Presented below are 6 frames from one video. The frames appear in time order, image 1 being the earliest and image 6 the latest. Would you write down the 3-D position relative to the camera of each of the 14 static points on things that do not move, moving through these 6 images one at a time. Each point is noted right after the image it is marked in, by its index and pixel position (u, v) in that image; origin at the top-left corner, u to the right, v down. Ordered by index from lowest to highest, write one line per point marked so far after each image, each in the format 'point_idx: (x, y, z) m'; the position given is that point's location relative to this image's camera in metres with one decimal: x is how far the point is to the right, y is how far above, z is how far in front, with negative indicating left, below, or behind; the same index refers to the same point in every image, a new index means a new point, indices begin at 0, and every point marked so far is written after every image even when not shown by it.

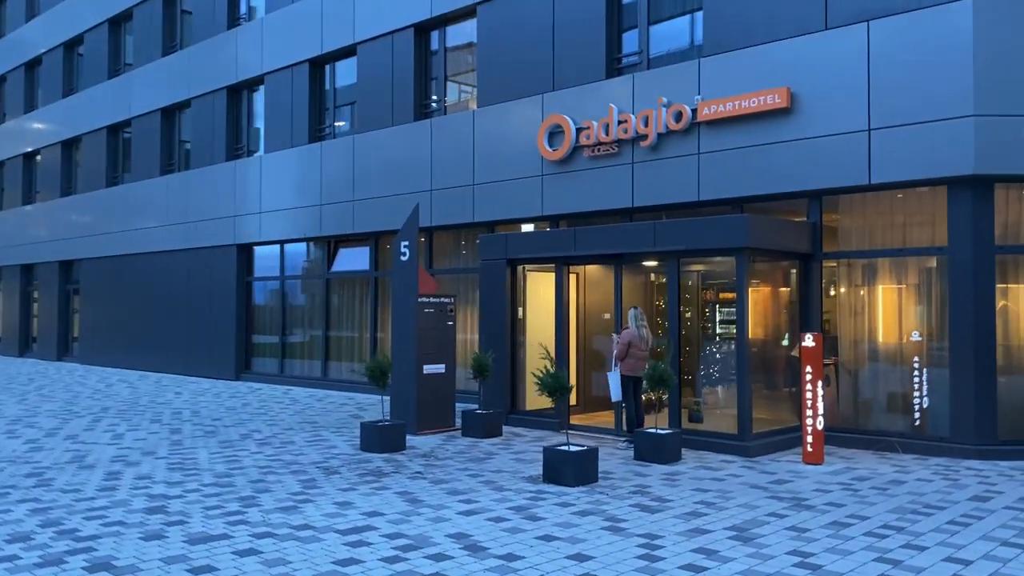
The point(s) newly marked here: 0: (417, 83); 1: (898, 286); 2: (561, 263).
0: (-1.9, +4.0, +17.6) m
1: (+5.0, 0.0, +11.6) m
2: (+0.8, +0.4, +12.9) m
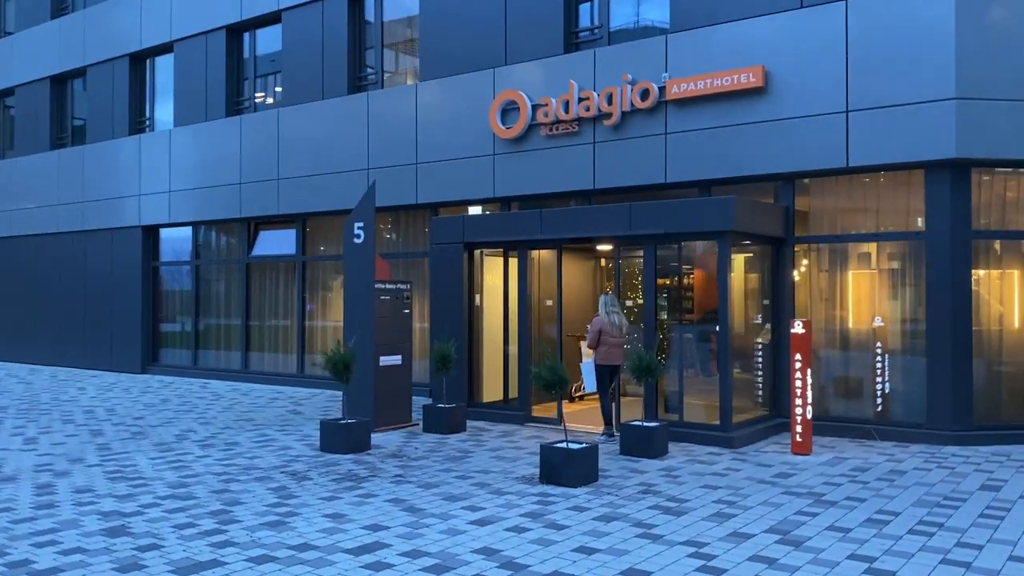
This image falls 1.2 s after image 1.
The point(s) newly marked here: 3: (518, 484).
0: (-3.0, +4.3, +16.5) m
1: (+4.6, +0.2, +11.5) m
2: (+0.2, +0.6, +12.2) m
3: (+0.1, -1.8, +8.2) m
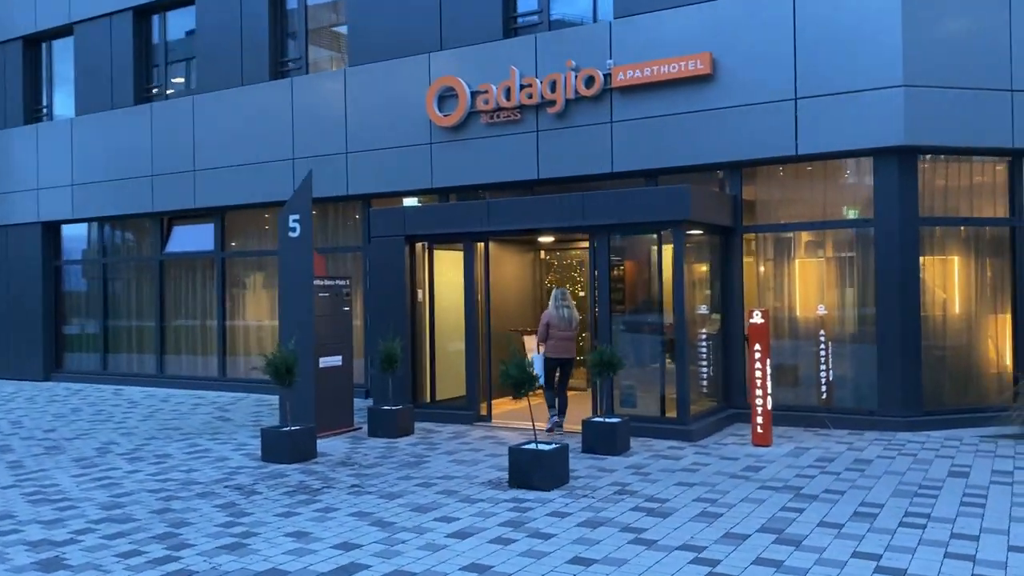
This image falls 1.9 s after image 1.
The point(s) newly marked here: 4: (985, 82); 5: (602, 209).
0: (-4.2, +4.4, +15.7) m
1: (+3.9, +0.4, +11.5) m
2: (-0.5, +0.7, +11.8) m
3: (-0.2, -1.8, +7.7) m
4: (+5.7, +2.5, +10.7) m
5: (+1.1, +0.9, +10.7) m
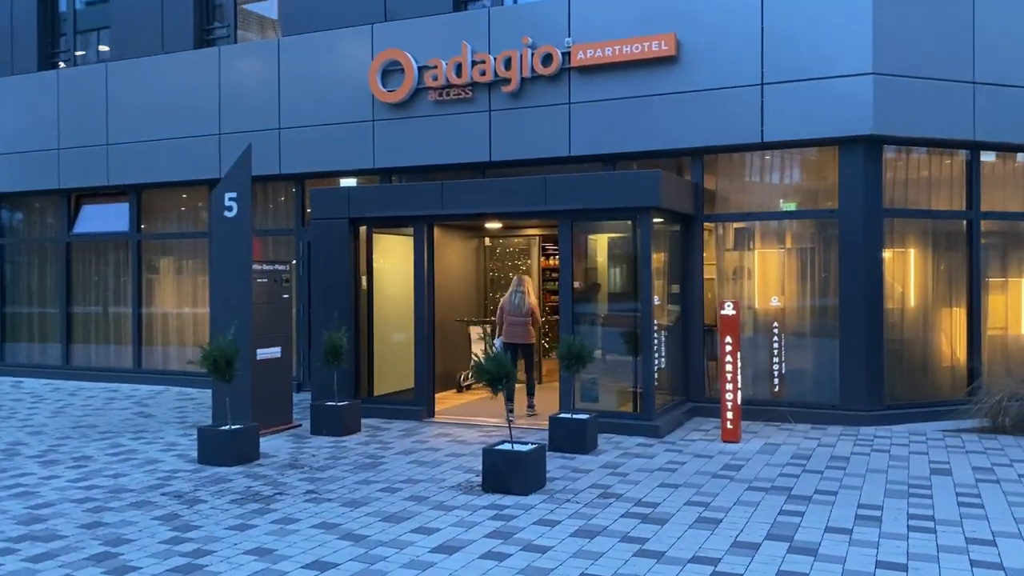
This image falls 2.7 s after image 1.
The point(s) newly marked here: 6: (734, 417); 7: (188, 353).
0: (-5.1, +4.6, +14.5) m
1: (+3.3, +0.5, +11.2) m
2: (-1.1, +0.8, +11.0) m
3: (-0.4, -1.6, +7.1) m
4: (+5.2, +2.6, +10.6) m
5: (+0.6, +1.1, +10.1) m
6: (+2.3, -1.4, +9.4) m
7: (-5.5, -1.1, +15.1) m
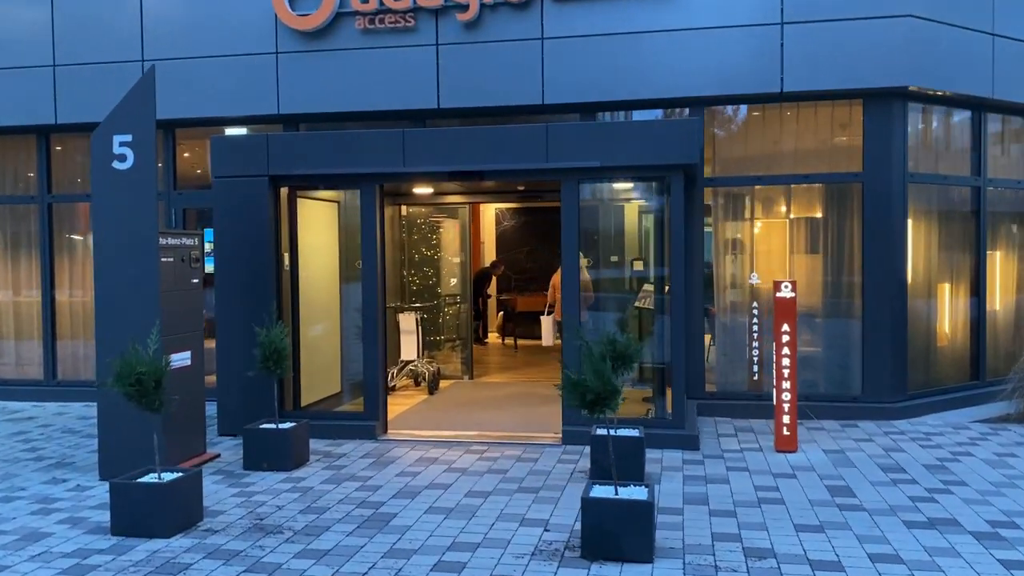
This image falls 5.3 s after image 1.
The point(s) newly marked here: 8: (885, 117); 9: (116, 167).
0: (-6.1, +4.8, +10.9) m
1: (+2.9, +0.7, +9.7) m
2: (-1.3, +1.0, +8.5) m
3: (+0.3, -1.5, +4.9) m
4: (+4.9, +2.8, +9.5) m
5: (+0.5, +1.3, +8.0) m
6: (+2.4, -1.2, +7.7) m
7: (-6.5, -0.9, +11.5) m
8: (+3.8, +1.8, +9.2) m
9: (-3.0, +0.9, +6.8) m
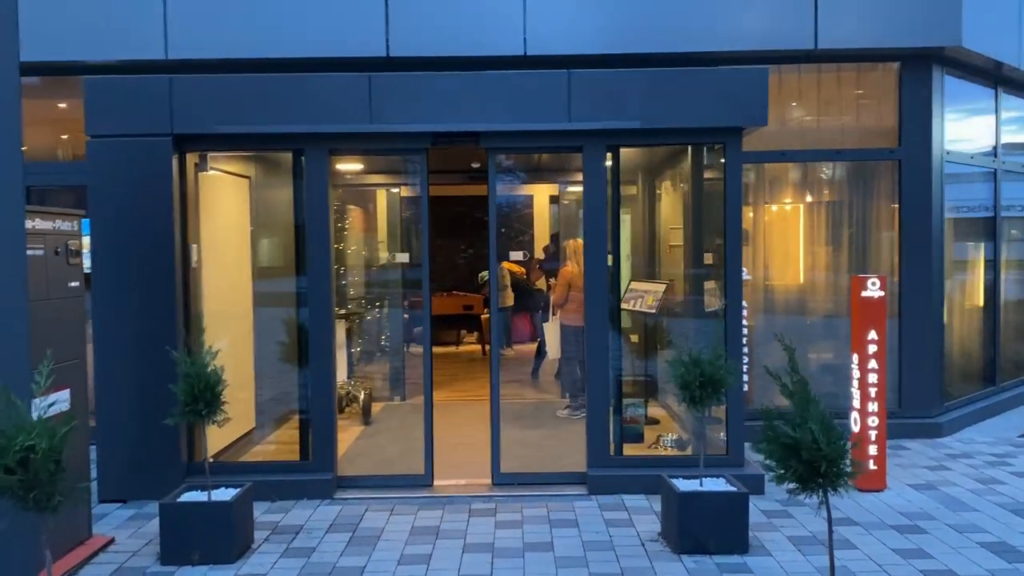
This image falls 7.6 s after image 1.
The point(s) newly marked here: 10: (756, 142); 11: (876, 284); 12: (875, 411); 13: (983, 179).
0: (-6.5, +4.8, +7.6) m
1: (+2.7, +0.8, +8.2) m
2: (-1.3, +1.0, +6.2) m
3: (+0.9, -1.6, +3.0) m
4: (+4.6, +2.9, +8.4) m
5: (+0.6, +1.3, +6.1) m
6: (+2.5, -1.1, +6.2) m
7: (-6.9, -0.9, +8.2) m
8: (+3.6, +1.8, +7.9) m
9: (-2.6, +0.9, +4.2) m
10: (+2.2, +1.4, +8.2) m
11: (+2.5, 0.0, +6.1) m
12: (+2.5, -0.8, +6.2) m
13: (+4.8, +1.1, +9.2) m
